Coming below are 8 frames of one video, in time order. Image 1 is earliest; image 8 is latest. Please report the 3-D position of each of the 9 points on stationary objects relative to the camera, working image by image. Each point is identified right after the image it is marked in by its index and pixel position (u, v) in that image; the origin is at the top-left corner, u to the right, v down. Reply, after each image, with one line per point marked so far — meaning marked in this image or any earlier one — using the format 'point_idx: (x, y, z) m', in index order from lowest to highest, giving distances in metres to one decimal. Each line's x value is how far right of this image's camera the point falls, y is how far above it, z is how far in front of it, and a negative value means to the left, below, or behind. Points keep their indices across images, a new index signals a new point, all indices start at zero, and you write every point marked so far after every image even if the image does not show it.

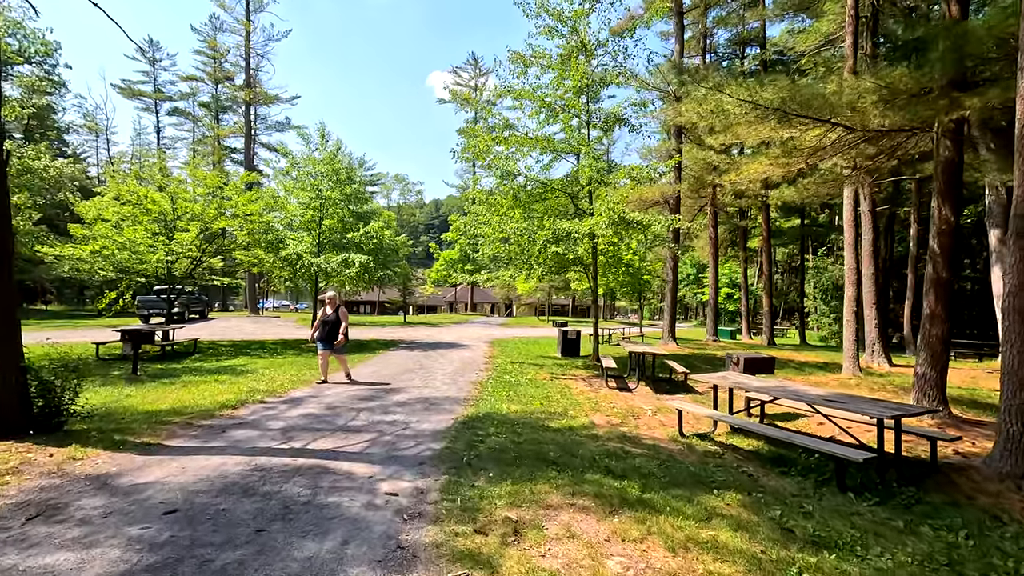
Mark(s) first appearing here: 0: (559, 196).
0: (+1.4, +2.7, +15.3) m
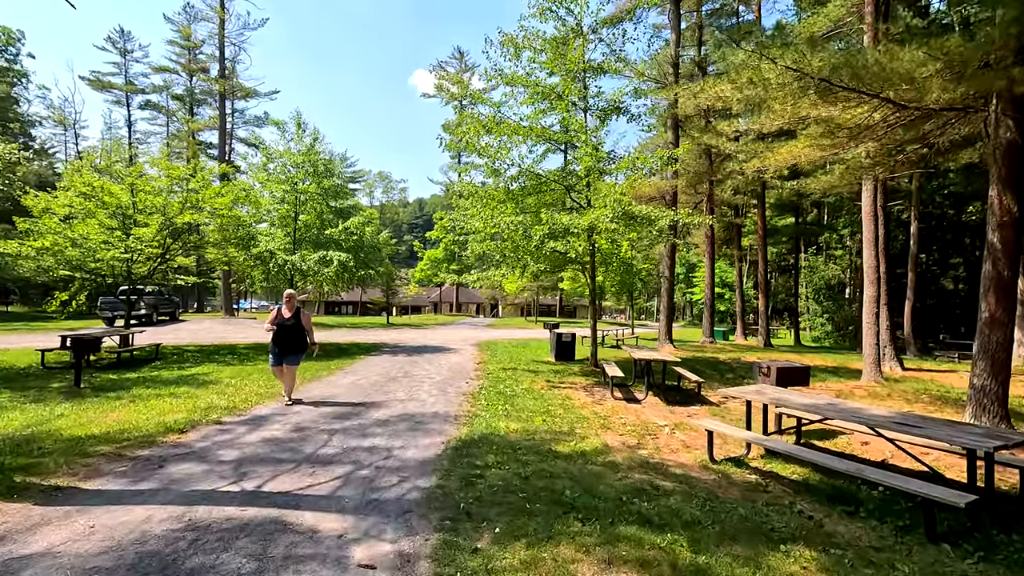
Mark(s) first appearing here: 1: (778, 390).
0: (+1.2, +2.7, +14.3) m
1: (+3.1, -1.2, +6.1) m
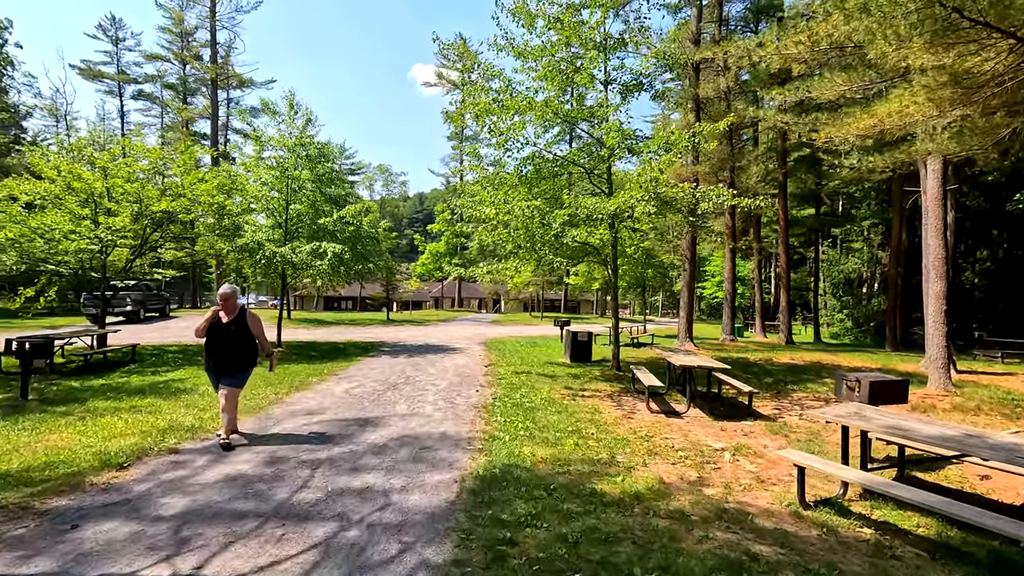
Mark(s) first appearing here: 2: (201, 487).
0: (+1.4, +2.8, +12.9) m
1: (+3.4, -1.1, +4.8) m
2: (-2.6, -1.7, +4.5) m
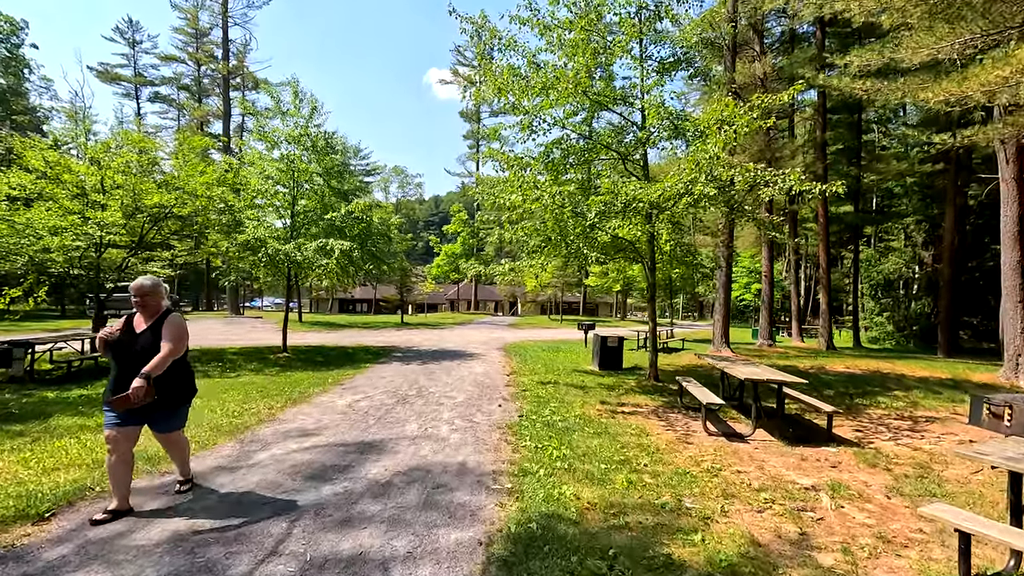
0: (+2.0, +2.8, +11.6) m
1: (+3.7, -1.1, +3.4) m
2: (-2.4, -1.6, +3.3) m
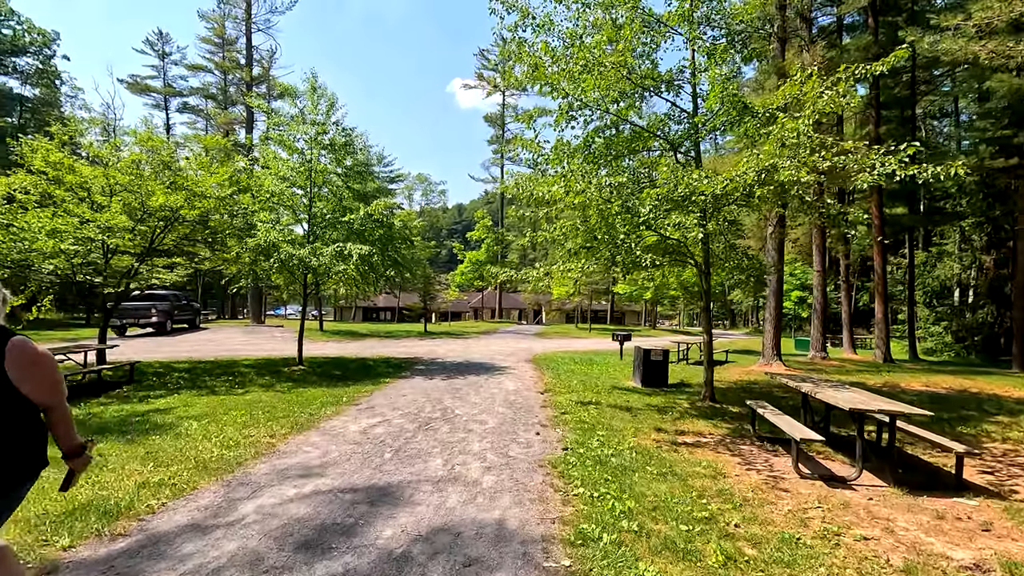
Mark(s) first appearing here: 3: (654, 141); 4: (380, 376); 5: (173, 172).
0: (+2.6, +2.6, +10.3) m
1: (+4.0, -1.1, +2.0) m
2: (-2.0, -1.7, +2.2) m
3: (+2.7, +2.7, +10.2) m
4: (-3.2, -2.1, +12.9) m
5: (-8.3, +2.8, +12.9) m
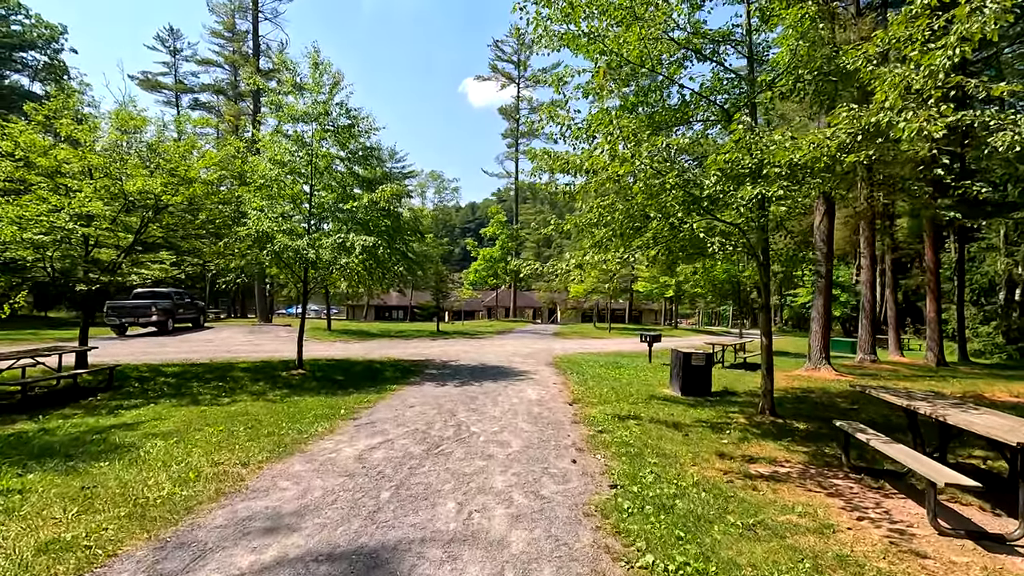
0: (+3.0, +2.7, +8.9) m
1: (+4.2, -1.0, +0.5) m
2: (-1.8, -1.6, +0.9) m
3: (+3.1, +2.8, +8.8) m
4: (-2.7, -2.0, +11.6) m
5: (-7.8, +2.9, +11.7) m
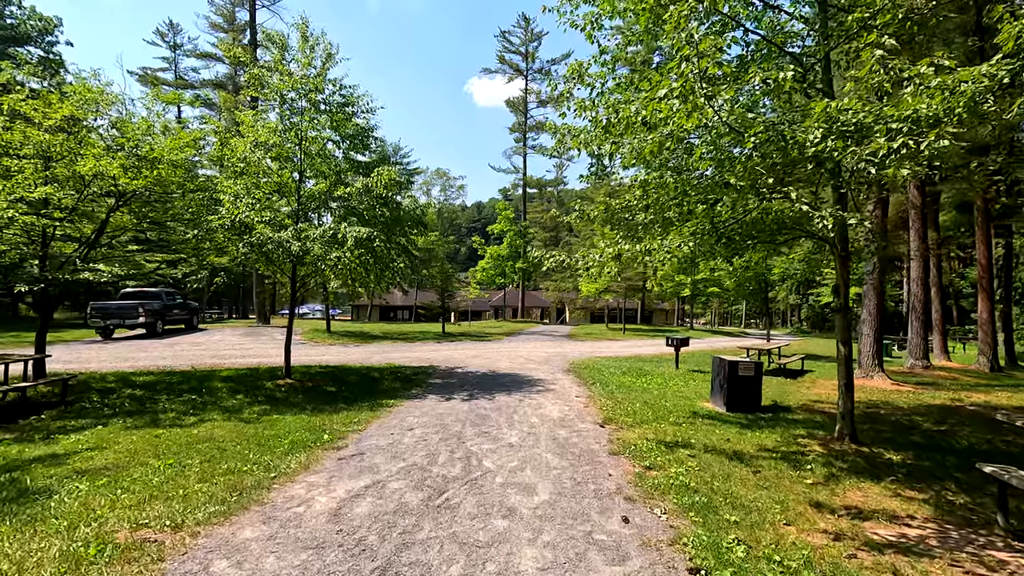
0: (+3.3, +2.8, +7.3) m
1: (+4.3, -1.0, -1.0) m
2: (-1.6, -1.6, -0.6) m
3: (+3.4, +2.9, +7.2) m
4: (-2.4, -2.0, +10.1) m
5: (-7.5, +2.9, +10.3) m
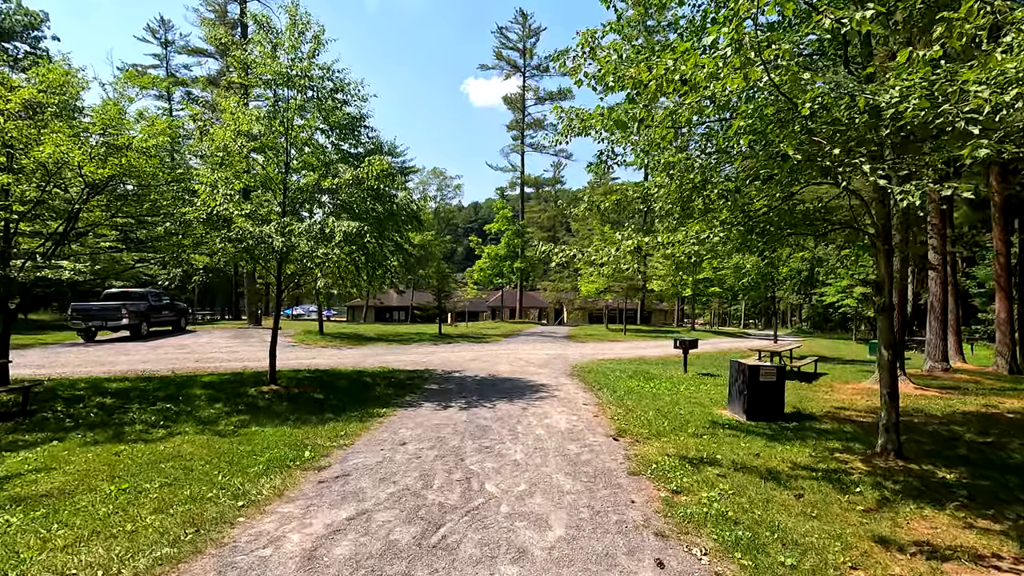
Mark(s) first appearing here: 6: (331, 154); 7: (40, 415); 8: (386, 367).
0: (+3.3, +2.8, +6.6) m
1: (+4.4, -1.0, -1.7) m
2: (-1.5, -1.6, -1.4) m
3: (+3.4, +2.9, +6.5) m
4: (-2.4, -2.0, +9.4) m
5: (-7.5, +2.9, +9.5) m
6: (-3.8, +2.7, +11.1) m
7: (-7.2, -1.9, +8.2) m
8: (-3.2, -2.0, +13.4) m
